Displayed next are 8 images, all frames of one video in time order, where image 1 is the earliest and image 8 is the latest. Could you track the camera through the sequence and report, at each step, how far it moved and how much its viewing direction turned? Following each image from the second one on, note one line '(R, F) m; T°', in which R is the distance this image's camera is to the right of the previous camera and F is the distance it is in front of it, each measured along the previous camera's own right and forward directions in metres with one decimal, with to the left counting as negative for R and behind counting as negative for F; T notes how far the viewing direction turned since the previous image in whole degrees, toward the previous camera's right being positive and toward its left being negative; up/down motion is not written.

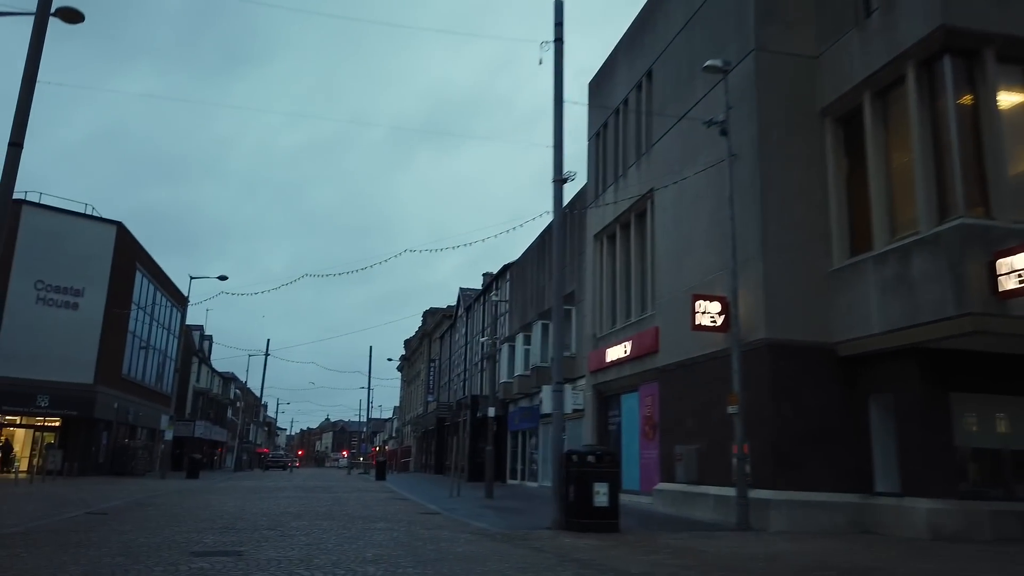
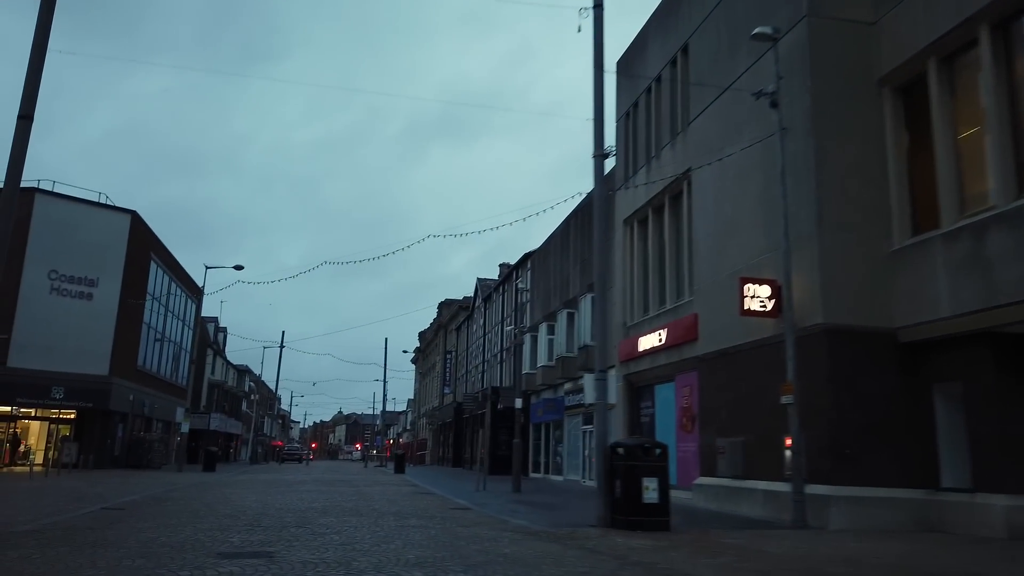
(-0.5, +0.9) m; -1°
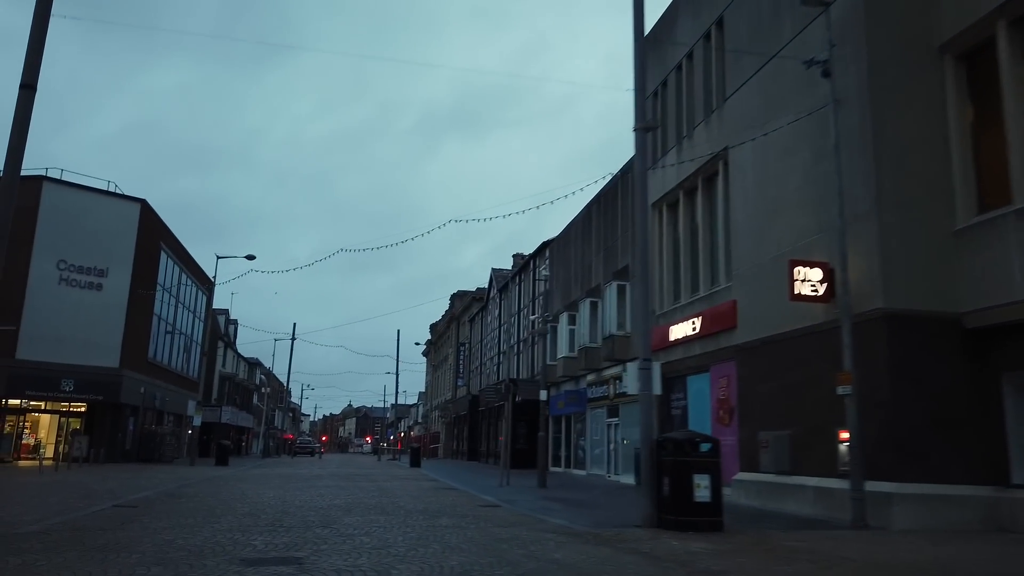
(-0.5, +1.0) m; -1°
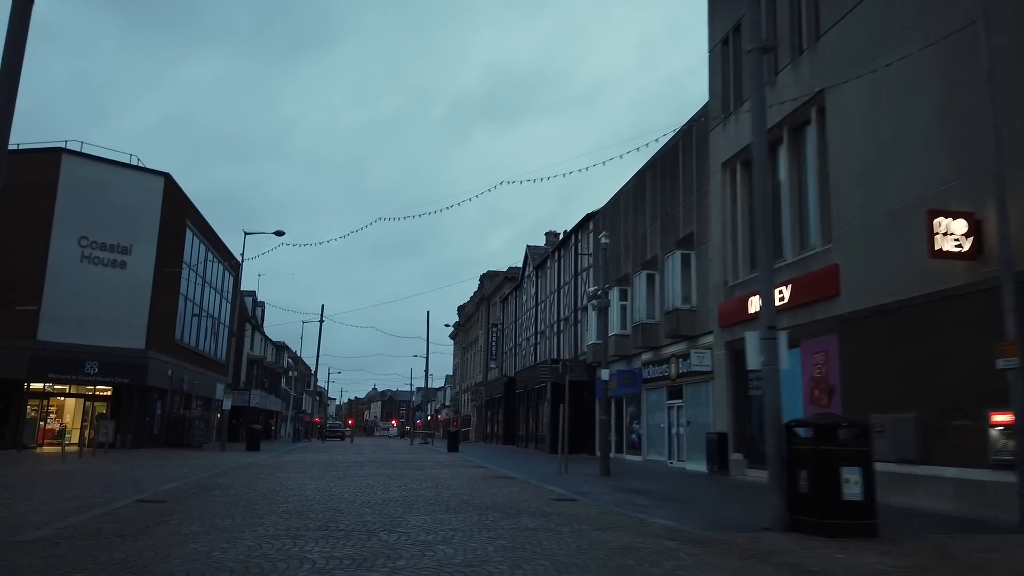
(-1.0, +2.2) m; -2°
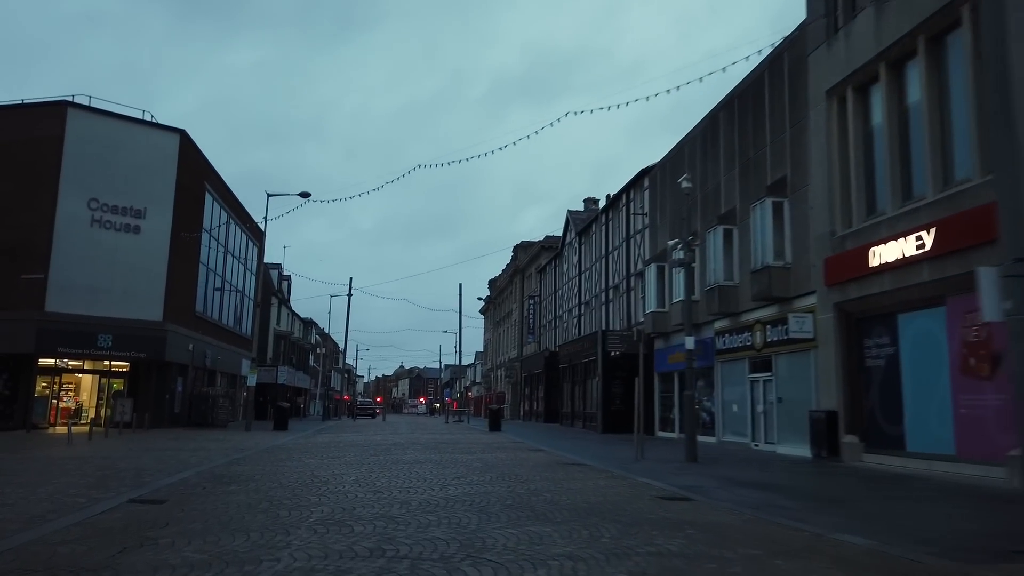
(-1.0, +3.2) m; -2°
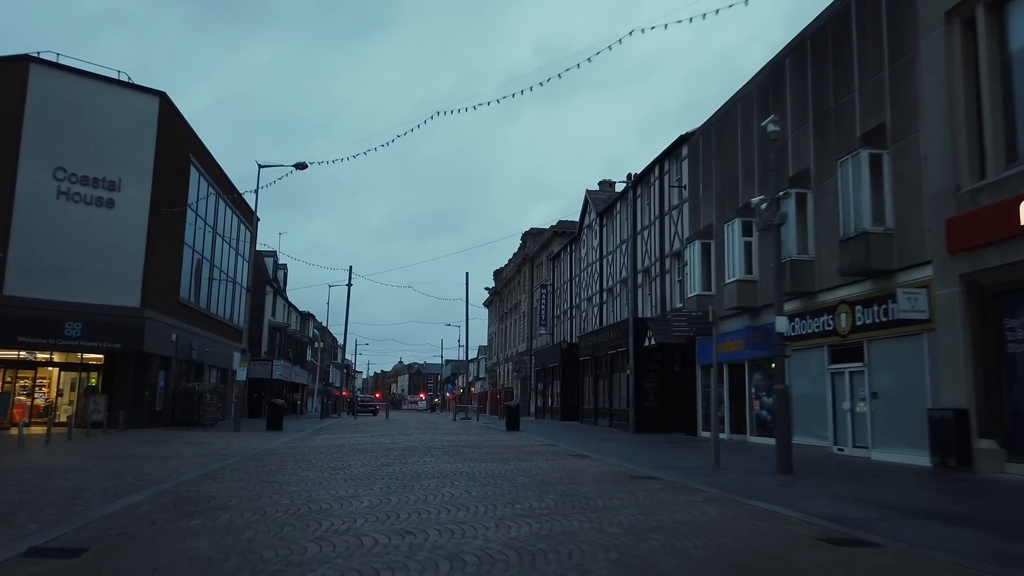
(-0.9, +3.6) m; 0°
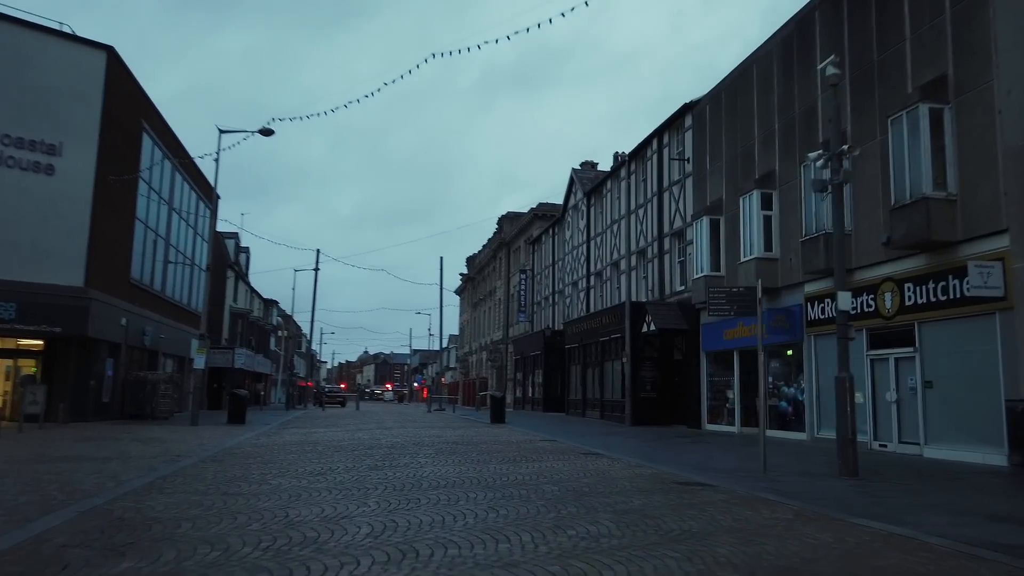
(-0.8, +2.4) m; +3°
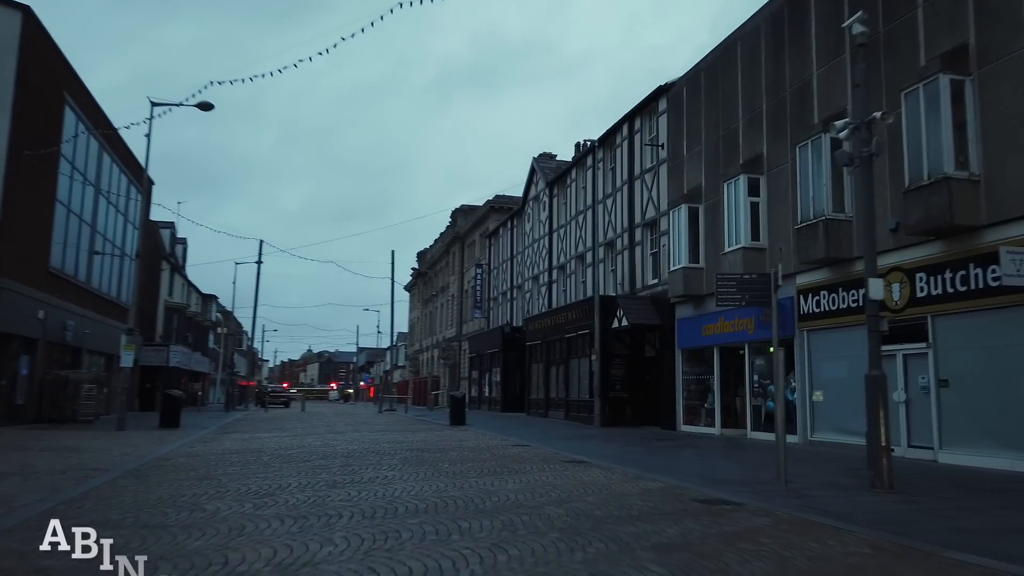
(-0.6, +1.8) m; +4°
